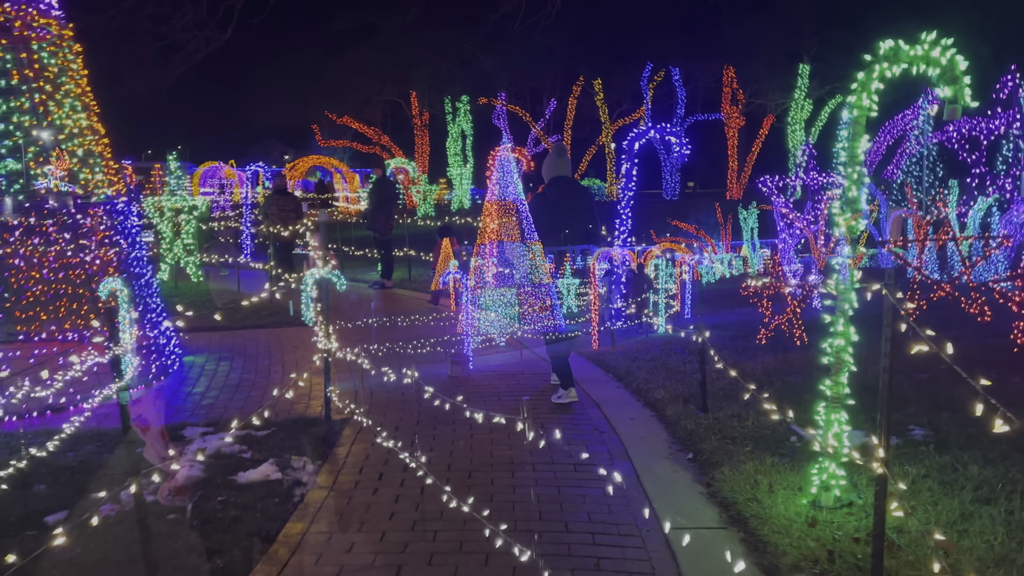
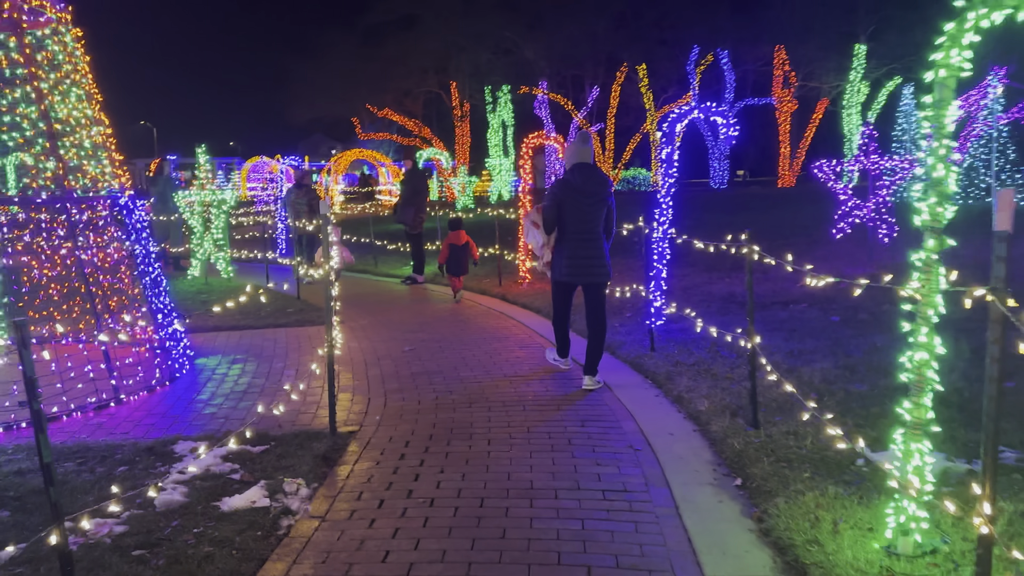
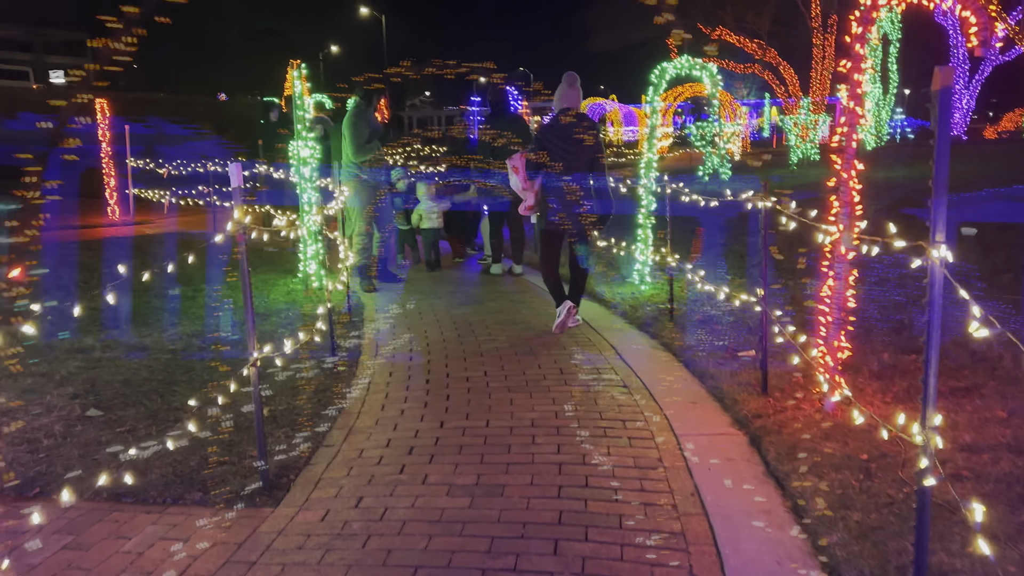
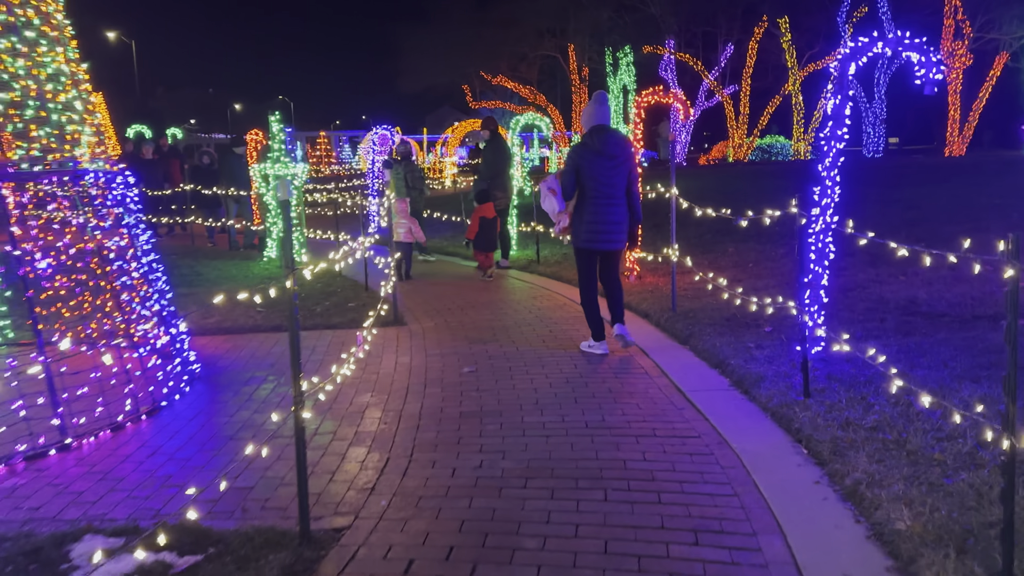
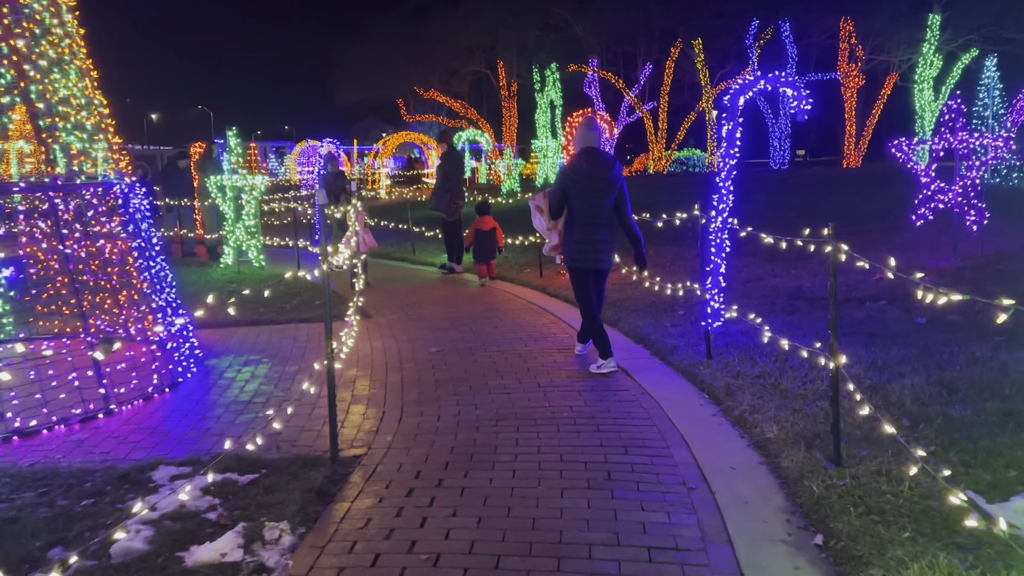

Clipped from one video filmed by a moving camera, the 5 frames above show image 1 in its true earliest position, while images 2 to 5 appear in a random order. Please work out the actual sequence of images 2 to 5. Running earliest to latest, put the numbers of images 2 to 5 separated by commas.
2, 5, 4, 3
